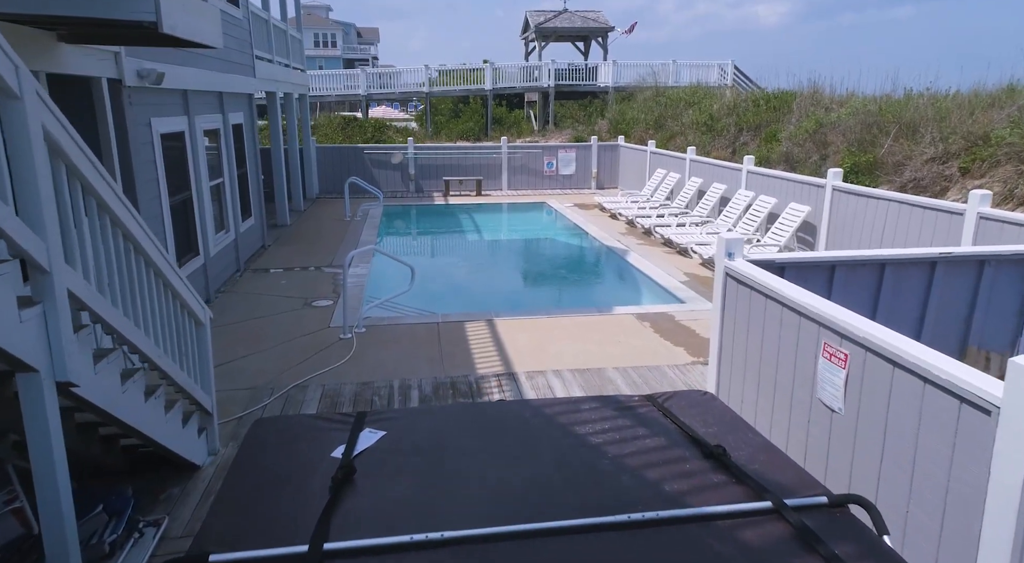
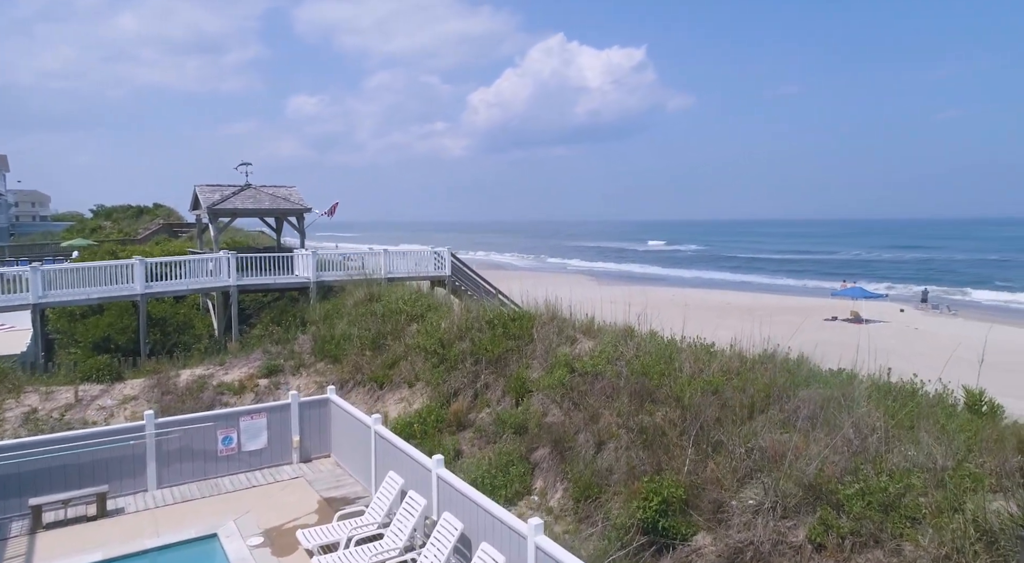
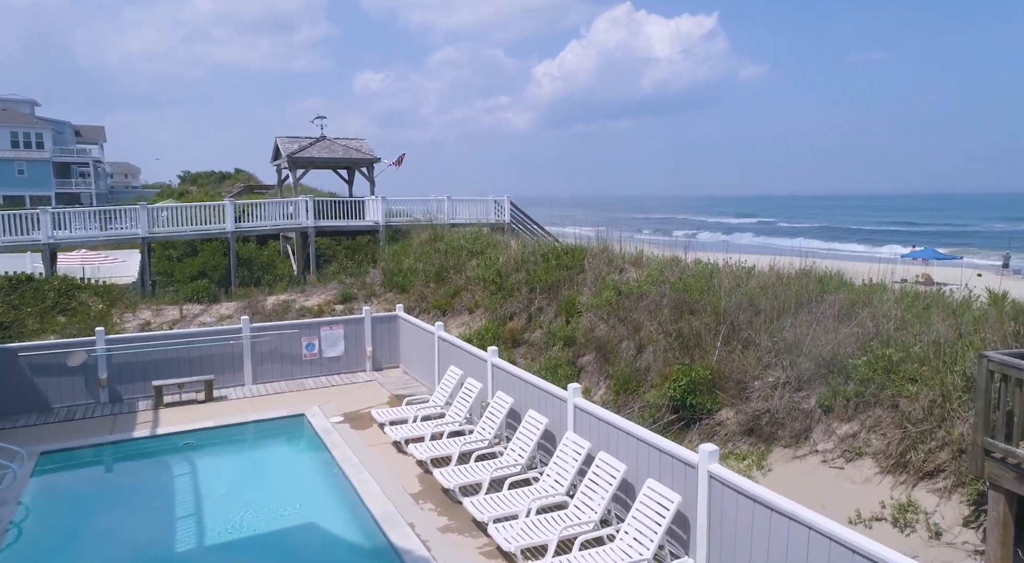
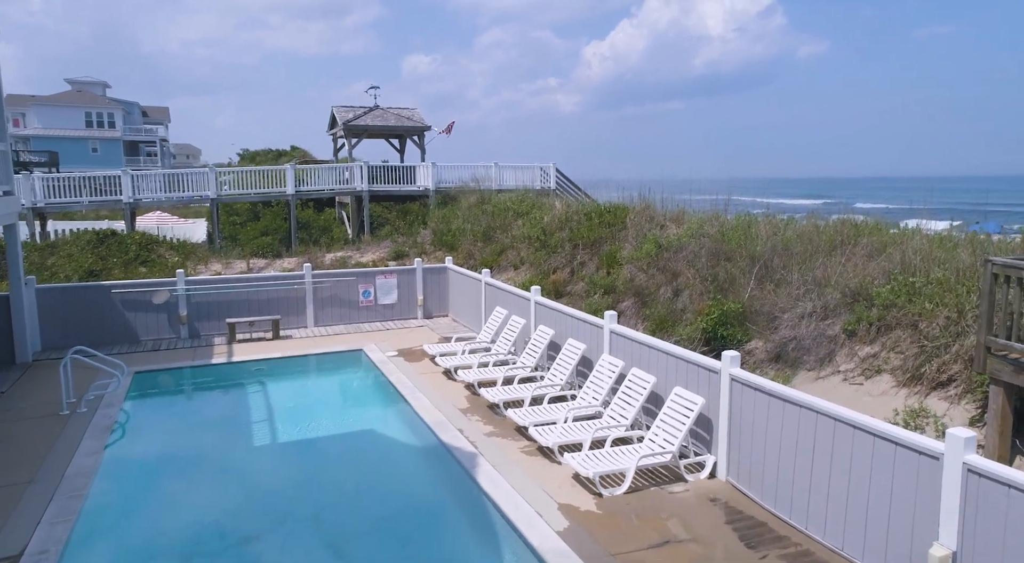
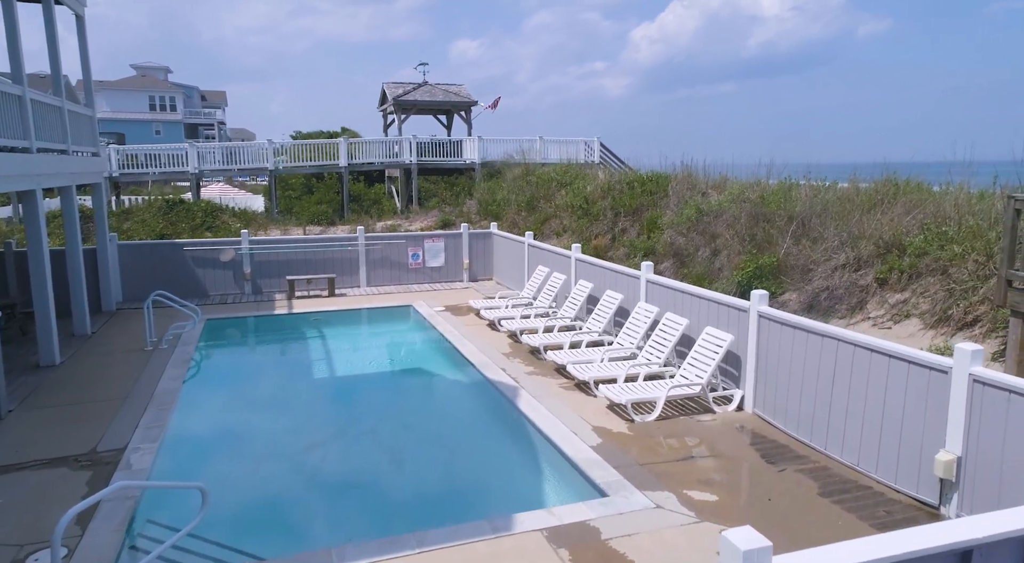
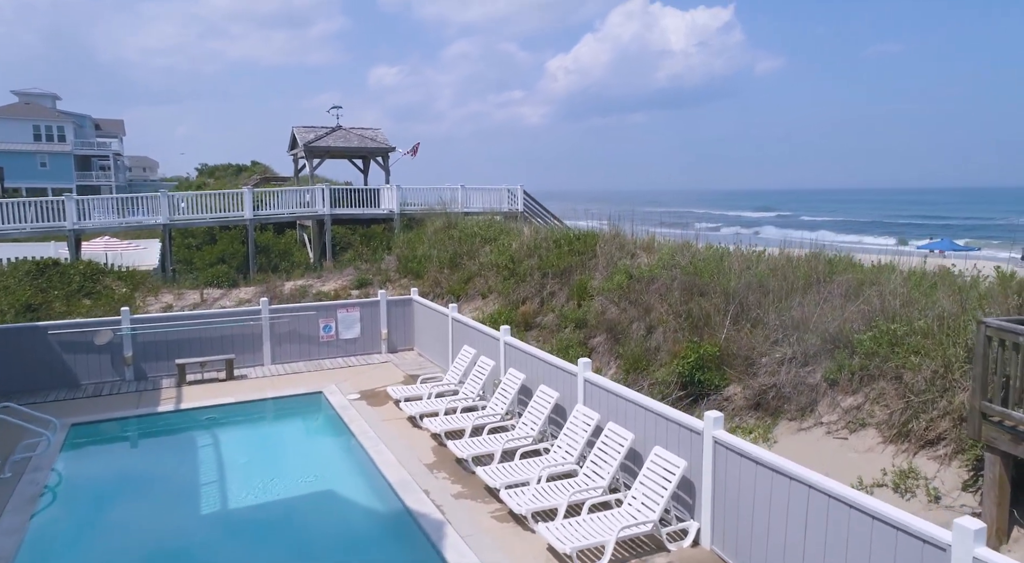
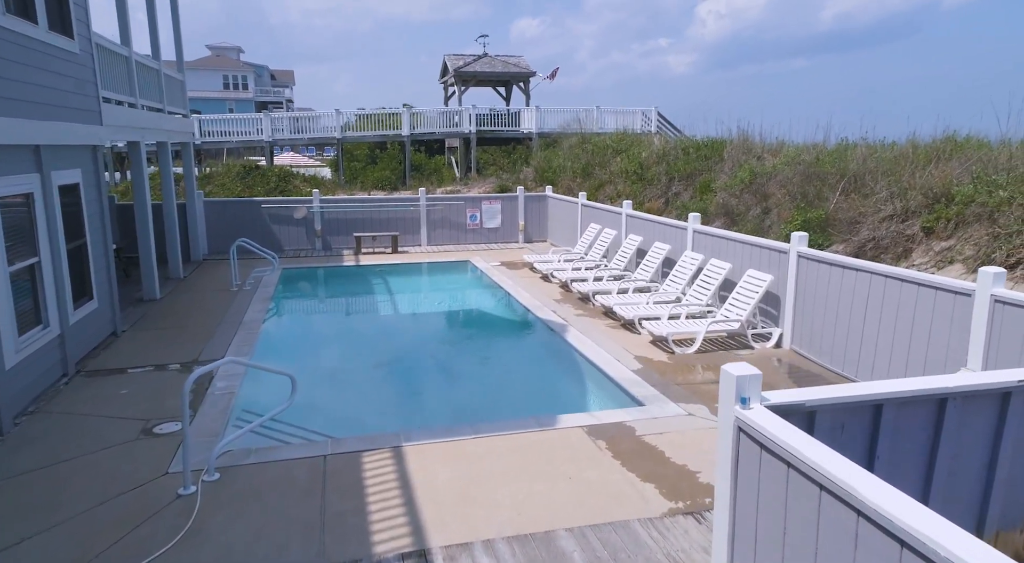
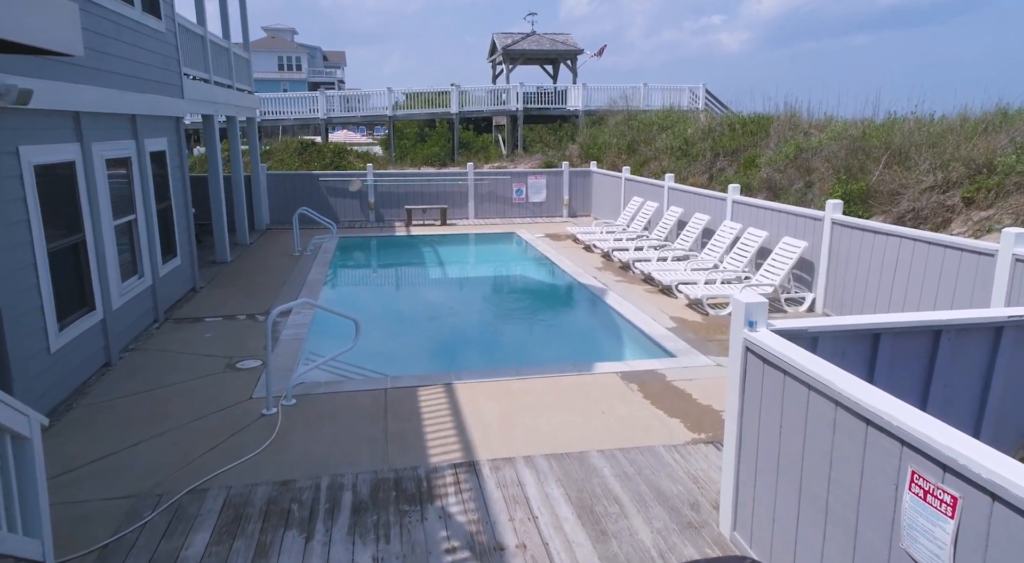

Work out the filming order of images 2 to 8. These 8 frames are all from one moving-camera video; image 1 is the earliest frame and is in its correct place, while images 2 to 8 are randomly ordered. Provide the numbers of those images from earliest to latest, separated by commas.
8, 7, 5, 4, 6, 3, 2
